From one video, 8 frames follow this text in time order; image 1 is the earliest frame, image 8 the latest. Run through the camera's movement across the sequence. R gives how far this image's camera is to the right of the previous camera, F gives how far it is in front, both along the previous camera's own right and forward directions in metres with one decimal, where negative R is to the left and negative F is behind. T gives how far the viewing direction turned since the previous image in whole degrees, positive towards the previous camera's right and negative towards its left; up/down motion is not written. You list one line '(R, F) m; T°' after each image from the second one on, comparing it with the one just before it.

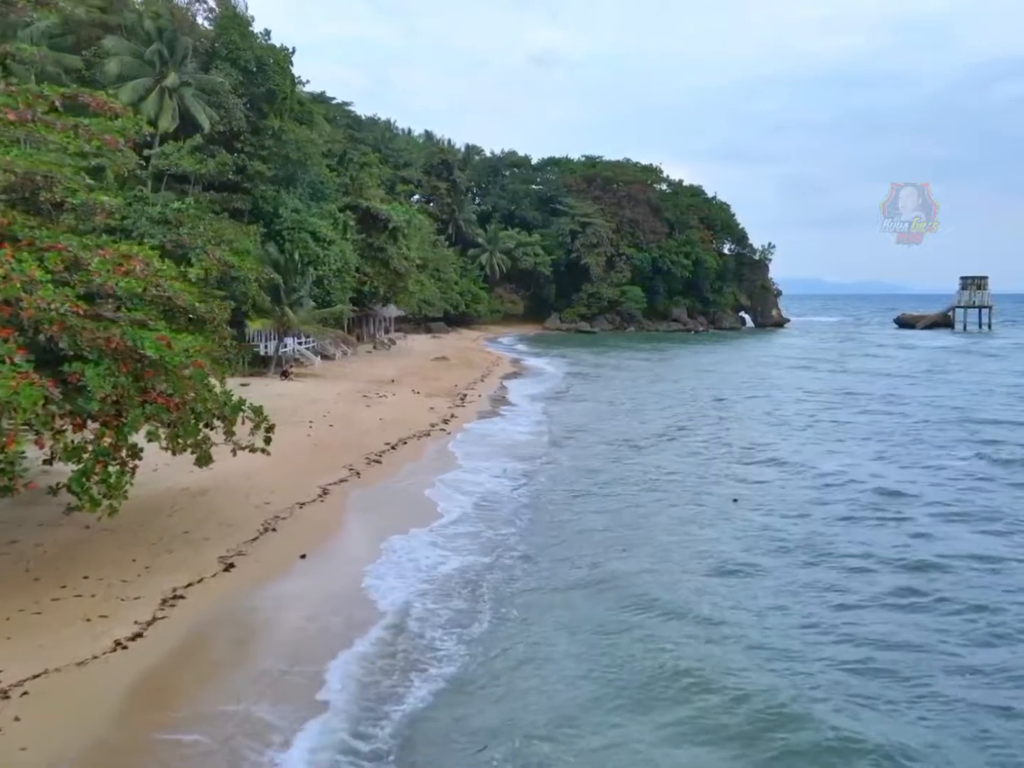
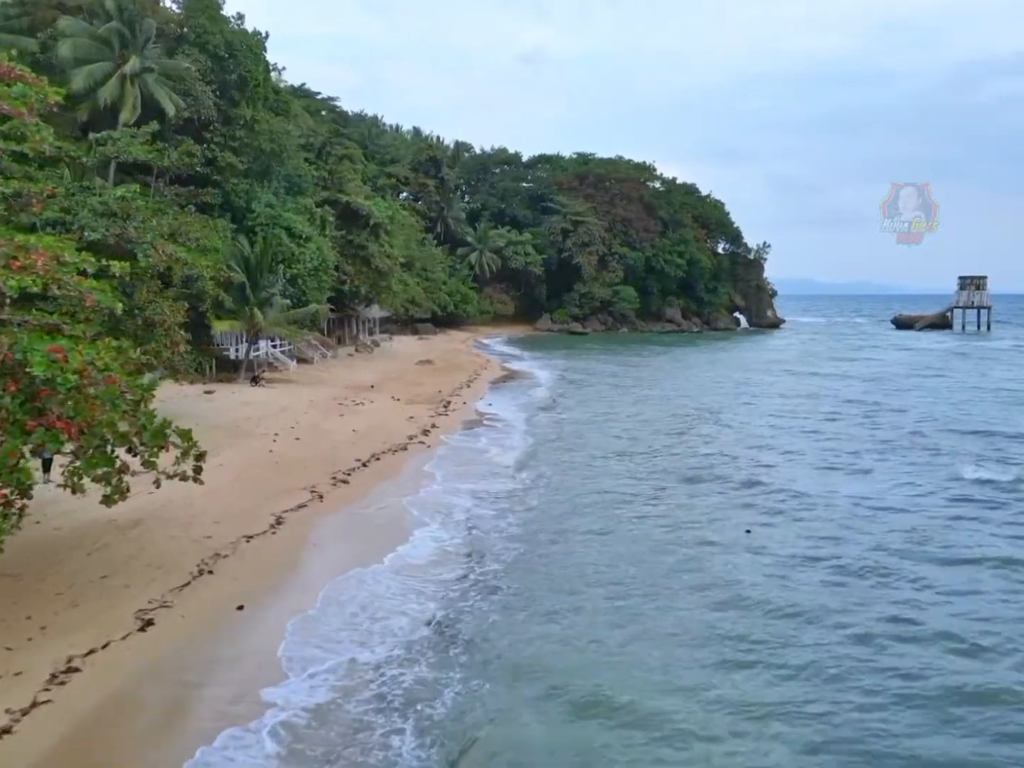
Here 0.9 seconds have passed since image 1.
(+0.1, +1.7) m; +1°
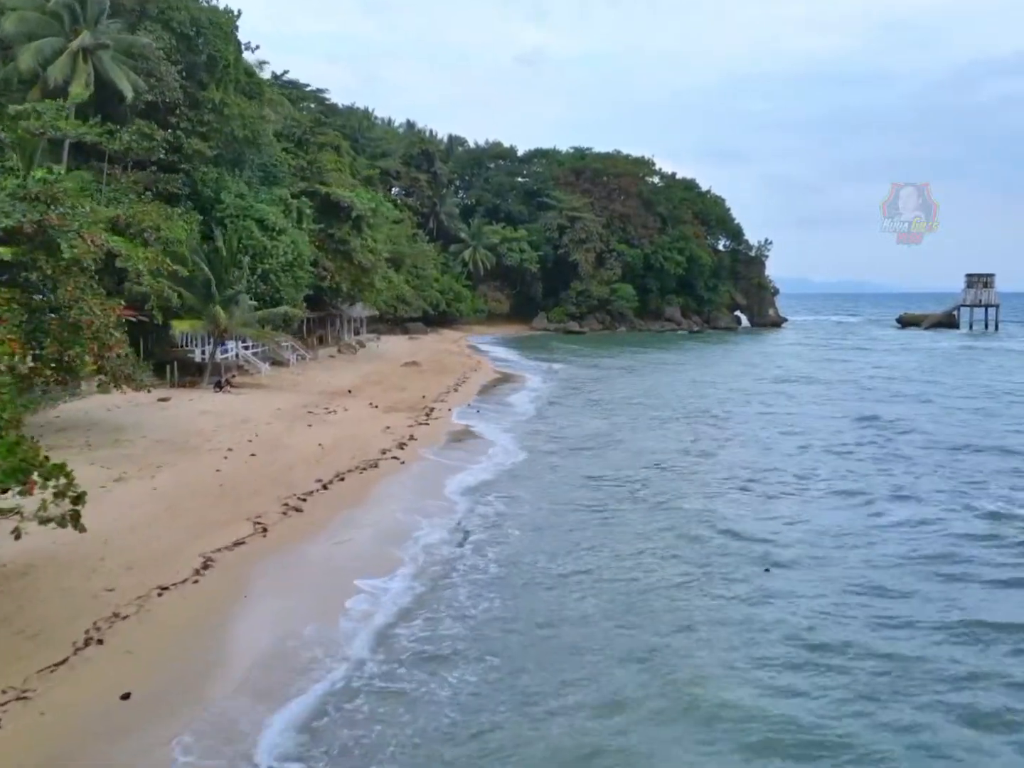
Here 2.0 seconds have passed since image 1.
(+0.2, +2.0) m; 0°
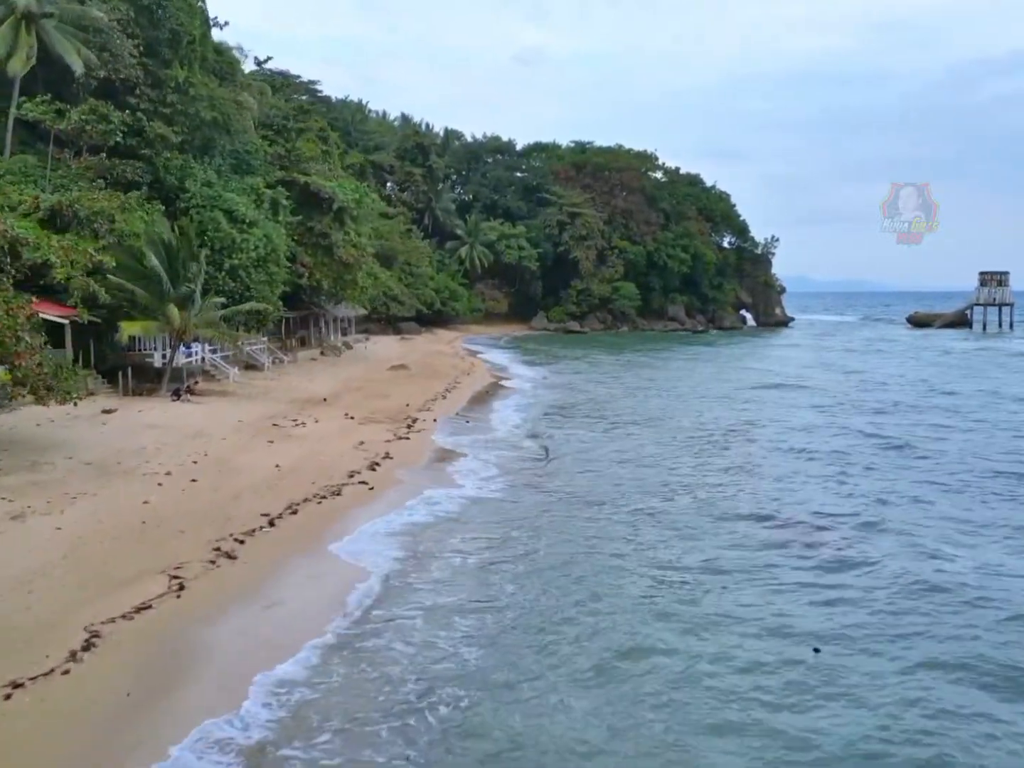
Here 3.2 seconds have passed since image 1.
(+0.2, +2.3) m; 0°
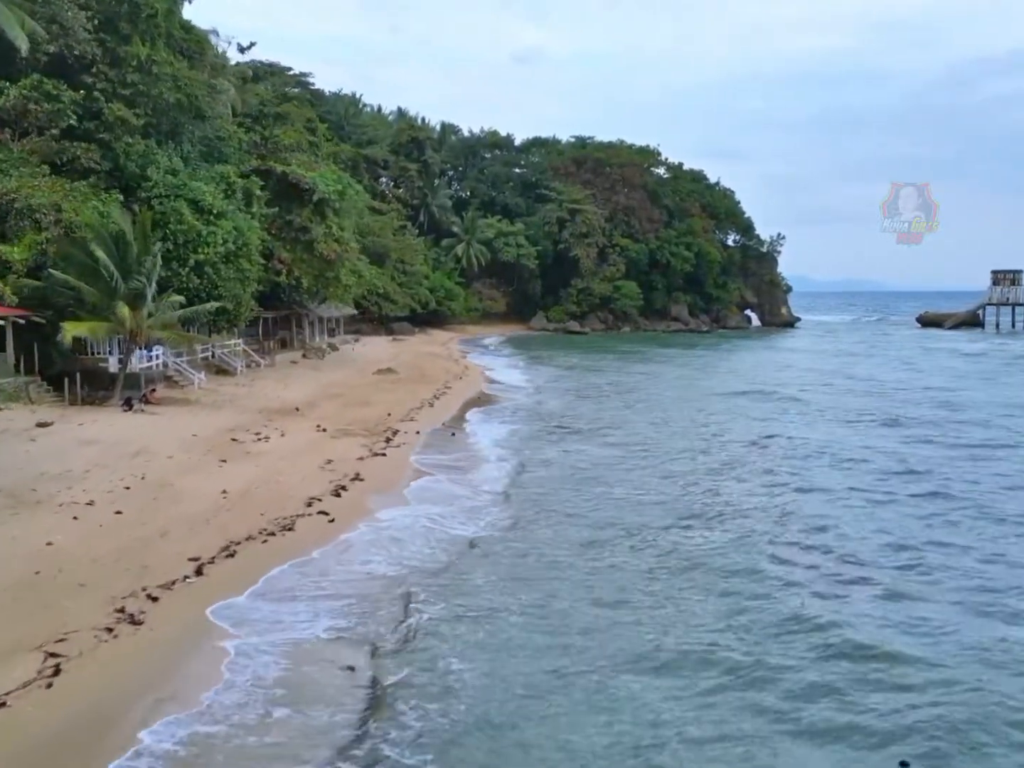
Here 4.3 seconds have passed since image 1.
(+0.2, +2.1) m; 0°
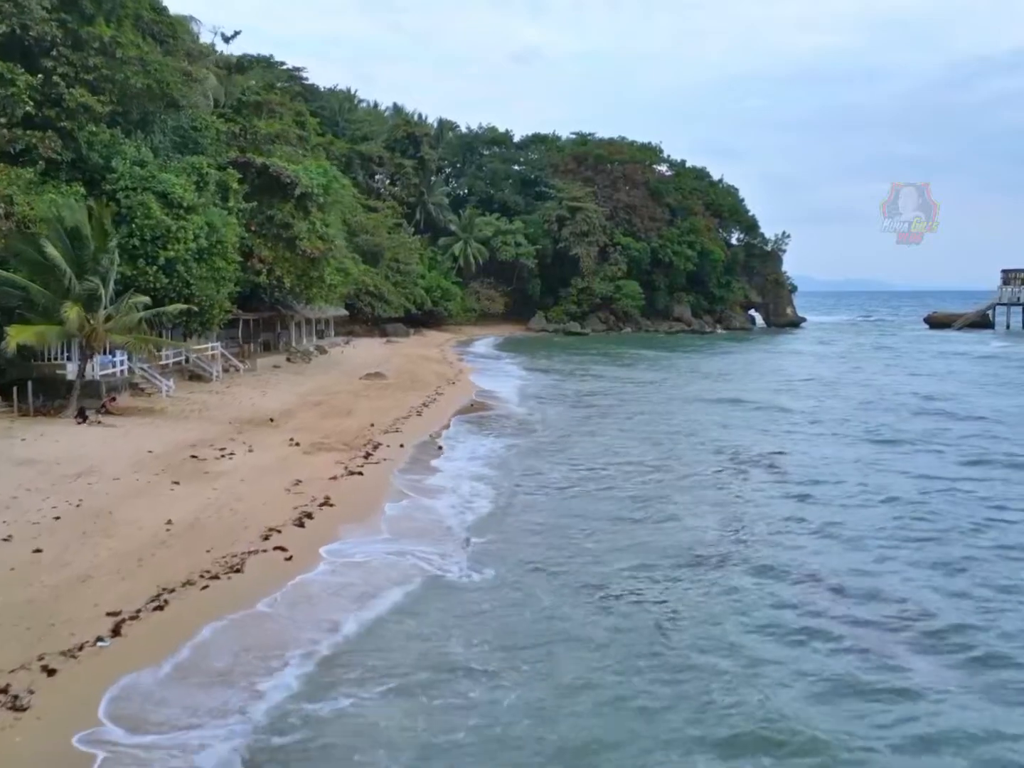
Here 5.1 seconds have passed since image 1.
(+0.2, +1.6) m; 0°
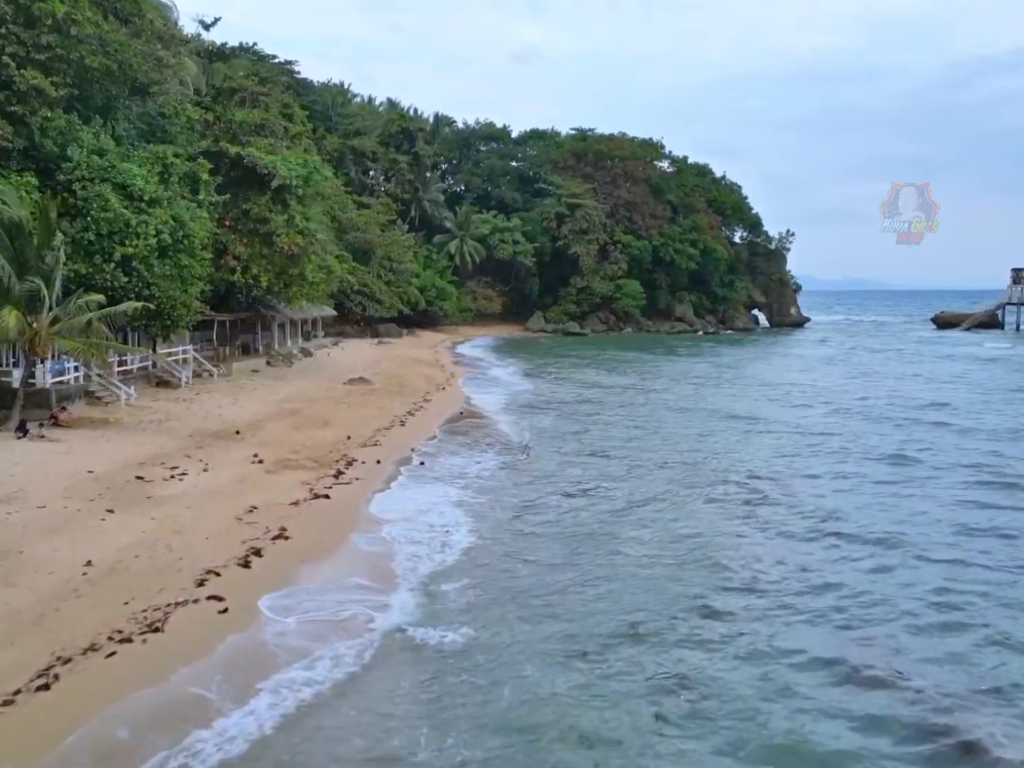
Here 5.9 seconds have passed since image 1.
(+0.2, +1.6) m; 0°
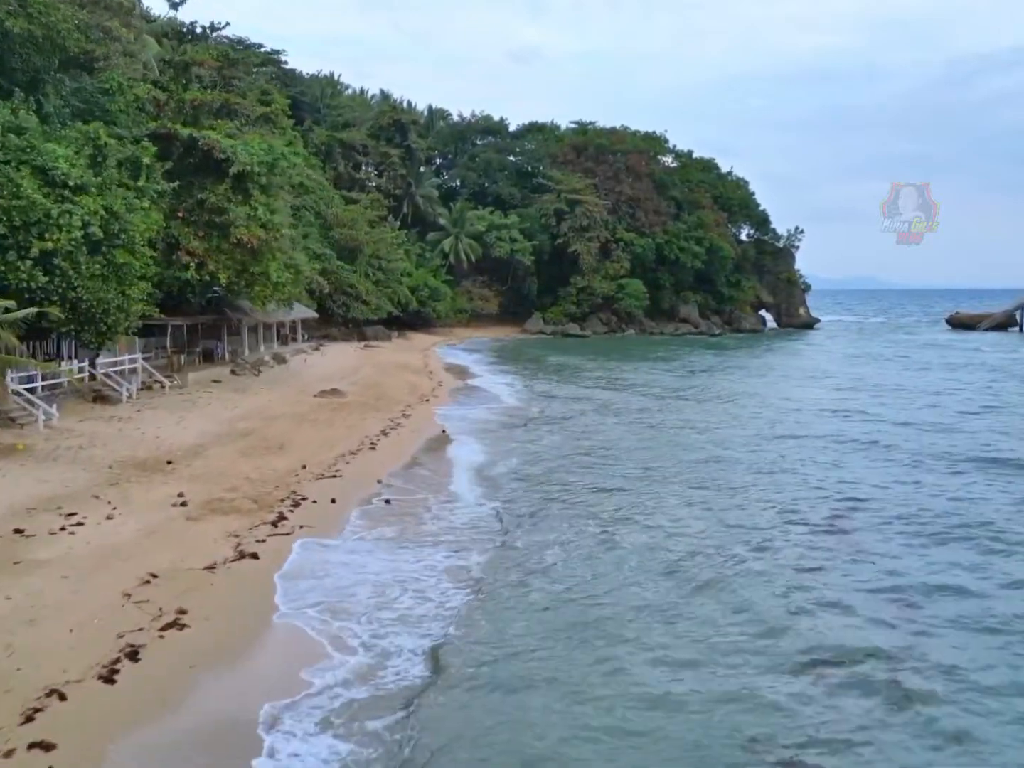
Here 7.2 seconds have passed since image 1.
(+0.2, +2.6) m; 0°
